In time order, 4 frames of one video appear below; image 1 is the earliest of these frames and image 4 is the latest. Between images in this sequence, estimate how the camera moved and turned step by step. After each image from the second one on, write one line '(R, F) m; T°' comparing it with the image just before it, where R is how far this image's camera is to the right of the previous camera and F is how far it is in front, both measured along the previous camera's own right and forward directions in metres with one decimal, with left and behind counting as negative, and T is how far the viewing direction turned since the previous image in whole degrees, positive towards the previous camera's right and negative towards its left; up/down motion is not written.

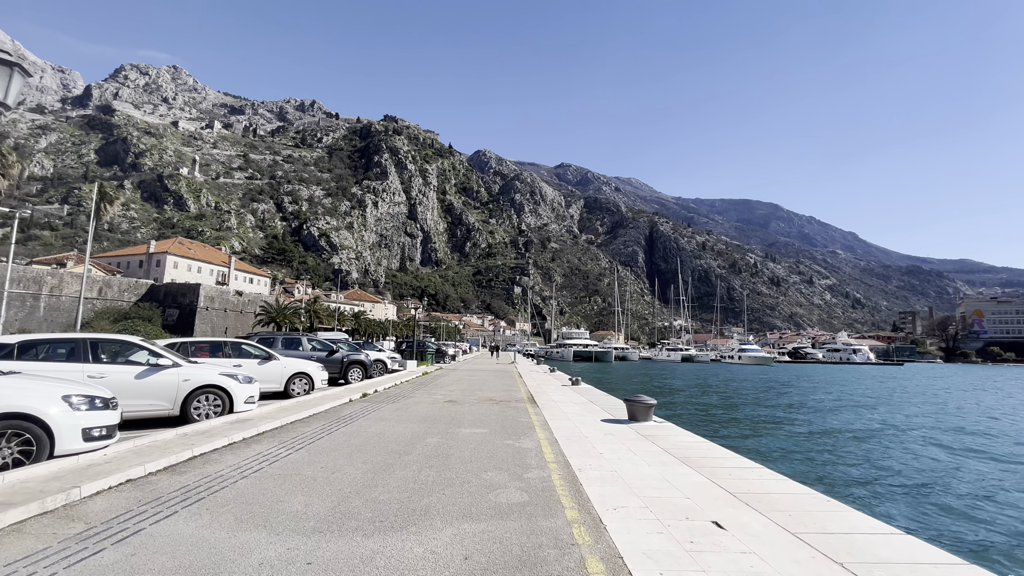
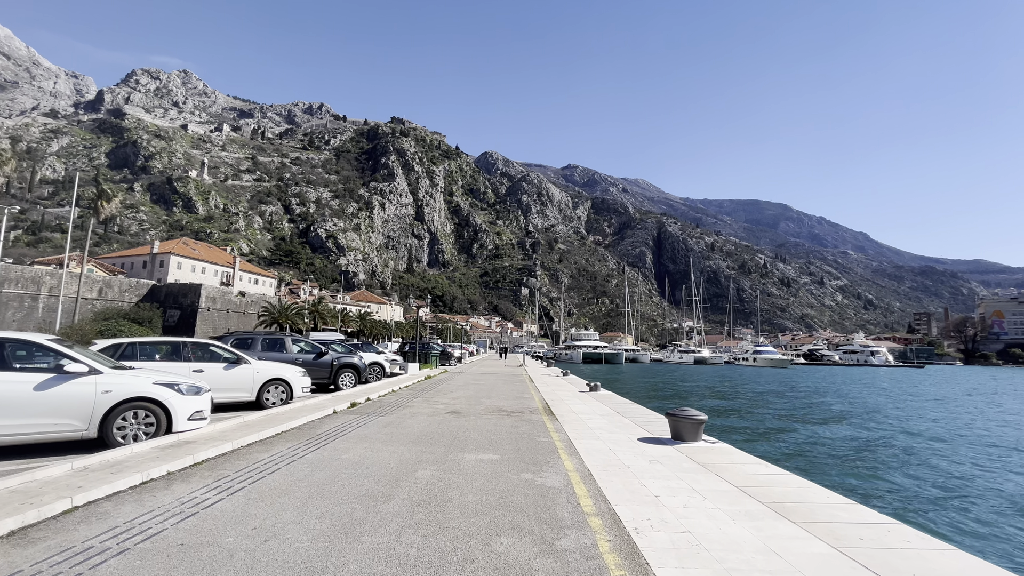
(-0.2, +1.9) m; -1°
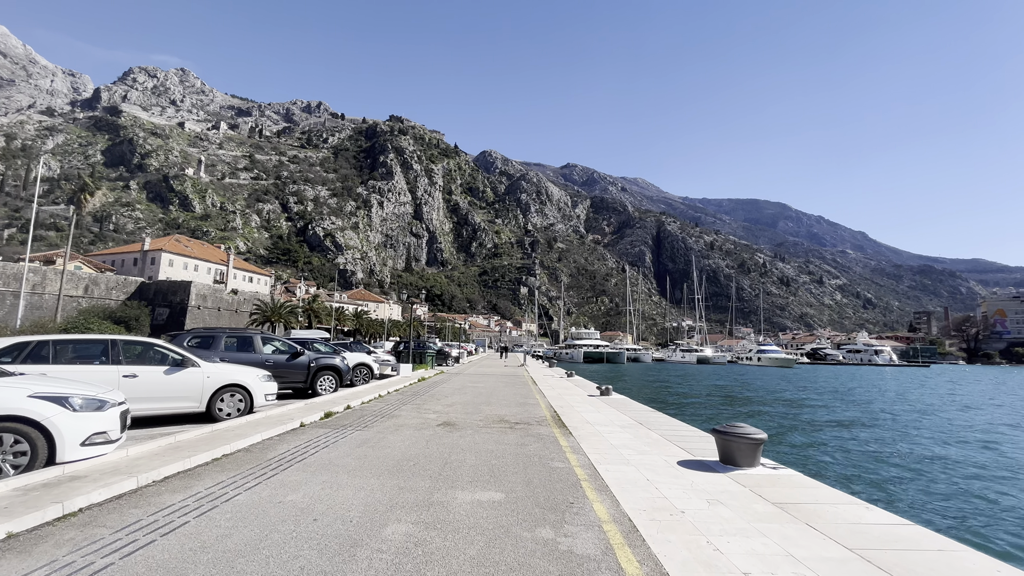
(-0.1, +1.7) m; 0°
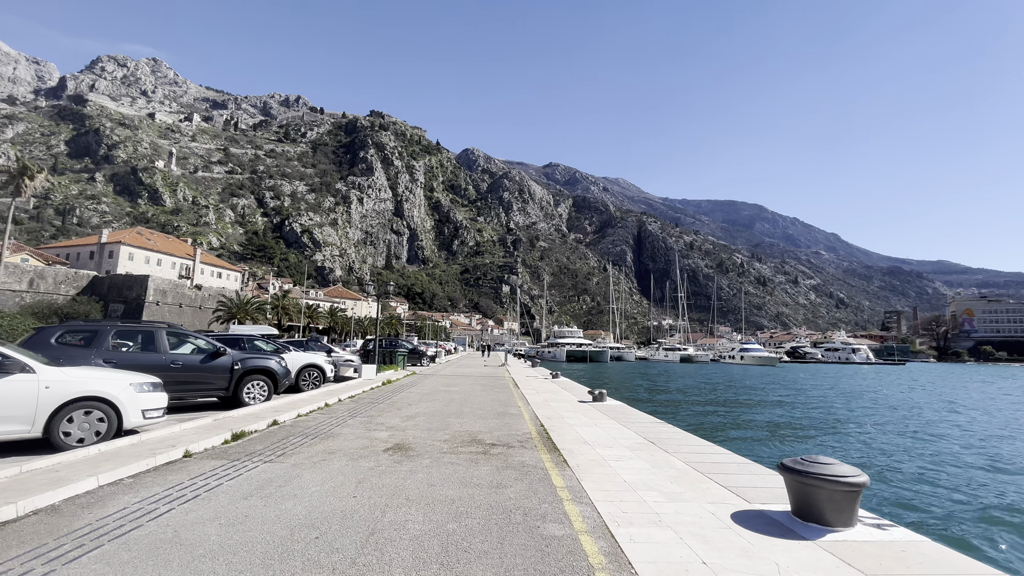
(+0.1, +2.3) m; +2°
